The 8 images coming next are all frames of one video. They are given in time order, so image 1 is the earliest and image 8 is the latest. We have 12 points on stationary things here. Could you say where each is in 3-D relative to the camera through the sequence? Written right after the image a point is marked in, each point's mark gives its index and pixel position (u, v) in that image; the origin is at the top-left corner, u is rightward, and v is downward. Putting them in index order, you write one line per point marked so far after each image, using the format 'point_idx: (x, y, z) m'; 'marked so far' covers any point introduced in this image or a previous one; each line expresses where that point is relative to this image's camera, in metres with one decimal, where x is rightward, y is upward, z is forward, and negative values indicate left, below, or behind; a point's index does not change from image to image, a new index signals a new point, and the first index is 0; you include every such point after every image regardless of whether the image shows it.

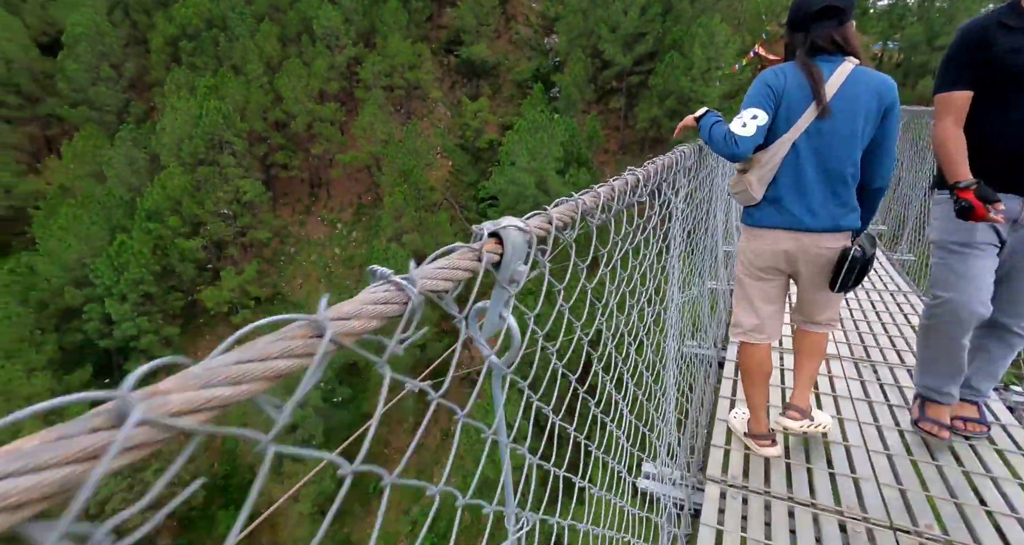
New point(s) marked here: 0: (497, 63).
0: (-0.7, +9.7, +19.3) m
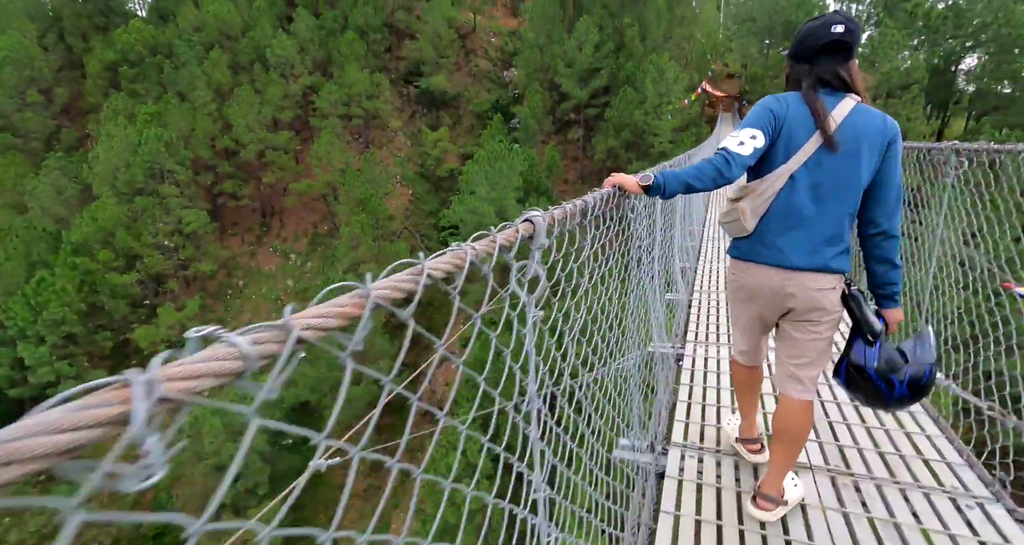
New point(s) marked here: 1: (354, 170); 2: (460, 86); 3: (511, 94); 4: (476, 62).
0: (-2.6, +8.4, +19.5) m
1: (-6.1, +4.0, +16.2) m
2: (-2.5, +8.8, +19.6) m
3: (-0.1, +8.2, +19.2) m
4: (-1.8, +10.1, +20.1) m
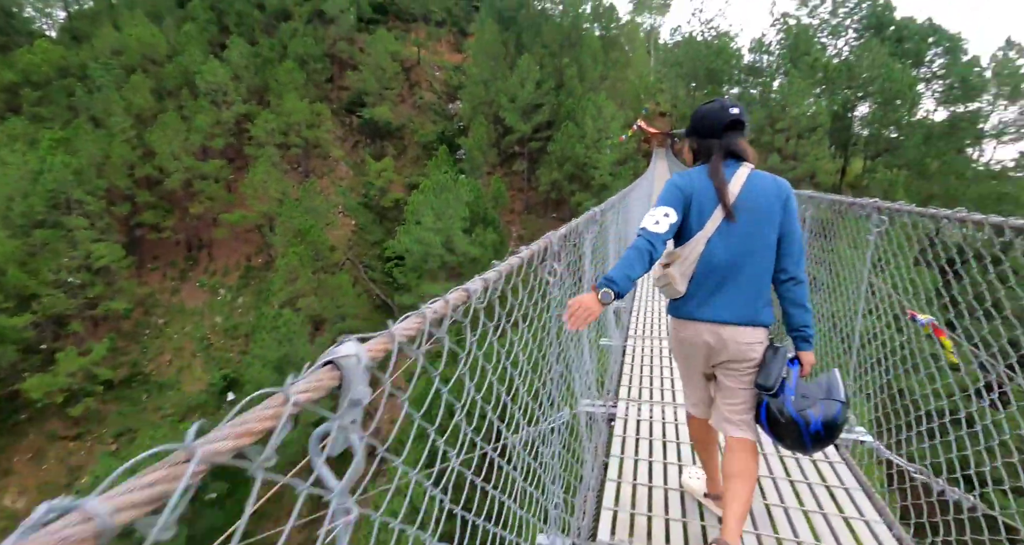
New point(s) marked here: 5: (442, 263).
0: (-5.1, +6.9, +19.5) m
1: (-8.2, +2.7, +15.6) m
2: (-5.0, +7.3, +19.6) m
3: (-2.6, +6.8, +19.5) m
4: (-4.5, +8.6, +20.2) m
5: (-2.5, +0.3, +15.4) m
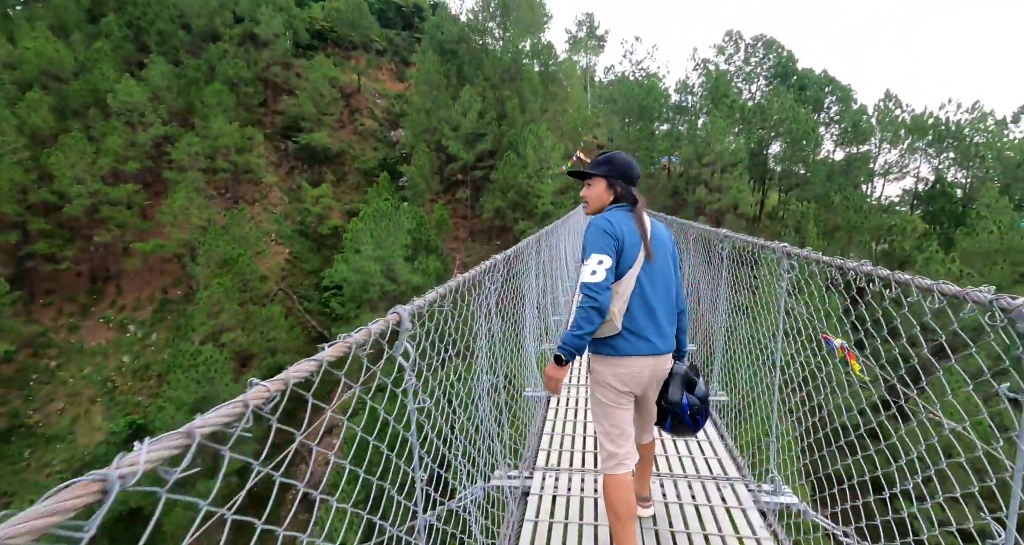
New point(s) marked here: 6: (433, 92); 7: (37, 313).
0: (-7.8, +5.6, +19.1) m
1: (-10.3, +1.5, +14.6) m
2: (-7.7, +6.0, +19.2) m
3: (-5.3, +5.5, +19.3) m
4: (-7.2, +7.2, +19.9) m
5: (-4.6, -0.7, +14.9) m
6: (-3.4, +7.9, +18.3) m
7: (-16.4, -1.4, +14.5) m
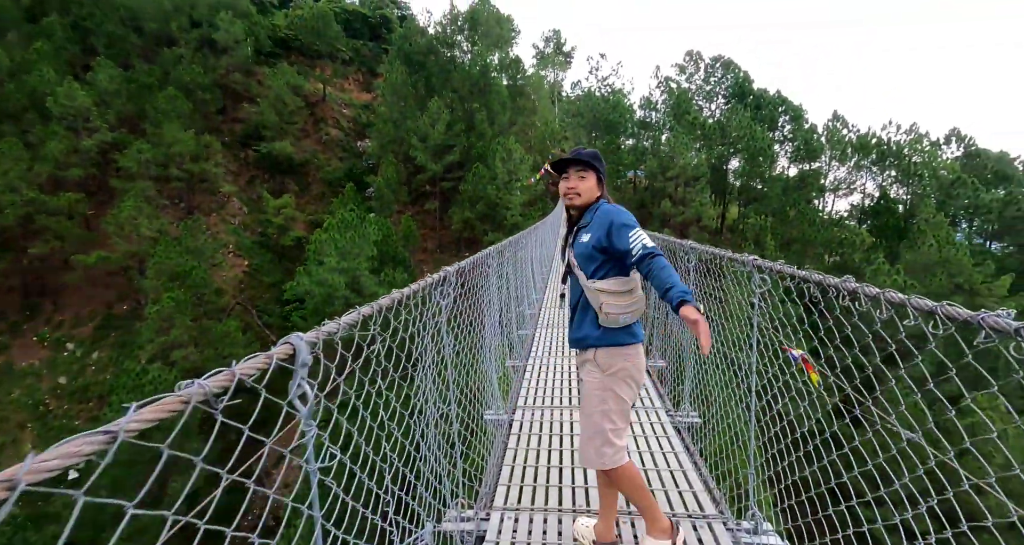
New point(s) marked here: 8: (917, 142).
0: (-9.2, +5.0, +18.6) m
1: (-11.4, +1.1, +13.9) m
2: (-9.1, +5.4, +18.7) m
3: (-6.7, +4.9, +19.0) m
4: (-8.7, +6.7, +19.5) m
5: (-5.8, -1.2, +14.5) m
6: (-4.8, +7.4, +18.1) m
7: (-17.5, -1.9, +13.4) m
8: (+18.3, +5.9, +18.9) m
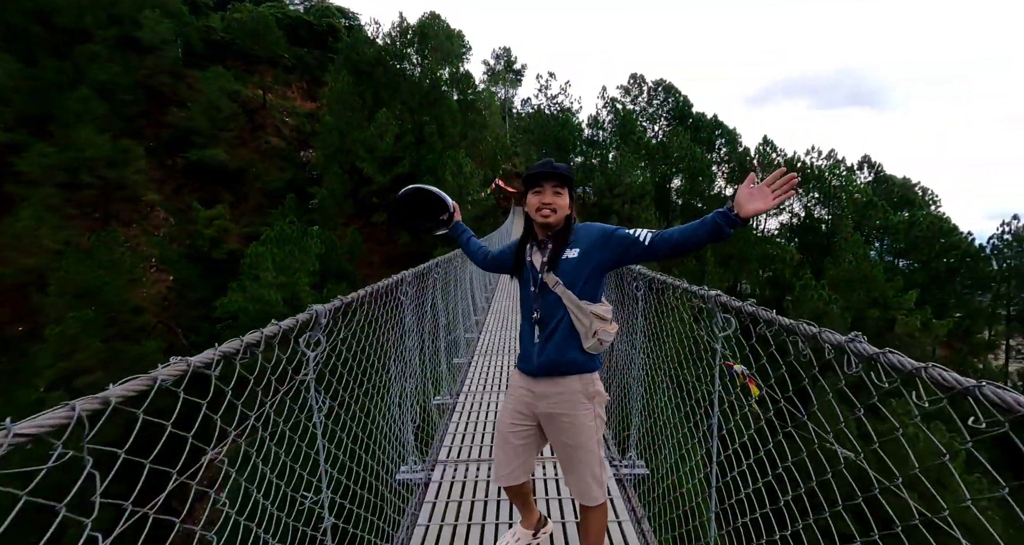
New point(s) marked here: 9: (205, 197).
0: (-11.4, +4.4, +17.6) m
1: (-13.1, +0.6, +12.5) m
2: (-11.3, +4.7, +17.7) m
3: (-8.9, +4.3, +18.2) m
4: (-11.0, +6.0, +18.6) m
5: (-7.6, -1.7, +13.6) m
6: (-6.9, +6.7, +17.6) m
7: (-19.1, -2.3, +11.3) m
8: (+16.0, +5.2, +20.5) m
9: (-12.9, +3.4, +17.6) m
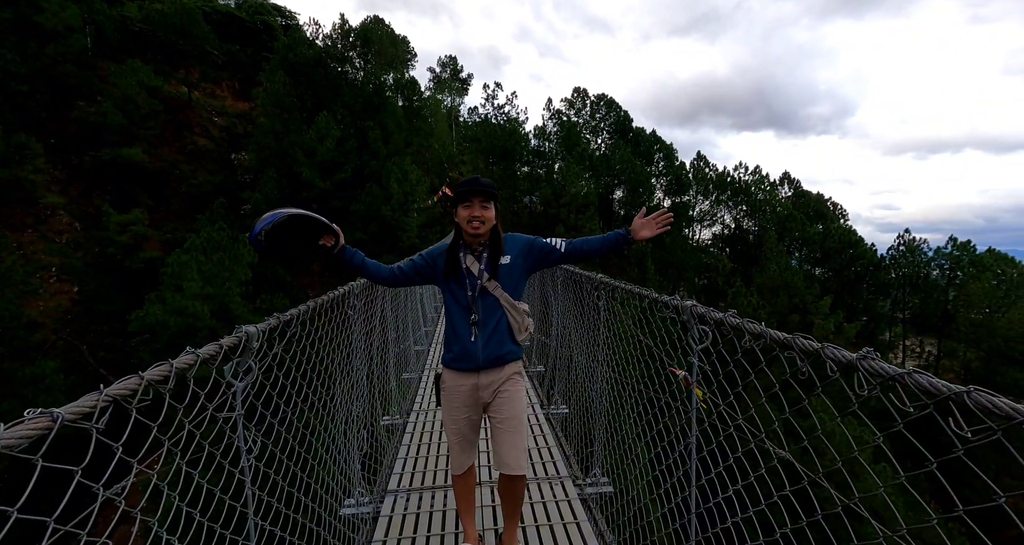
0: (-13.6, +4.0, +16.2) m
1: (-14.8, +0.3, +11.0) m
2: (-13.5, +4.3, +16.4) m
3: (-11.2, +3.9, +17.1) m
4: (-13.3, +5.6, +17.3) m
5: (-9.4, -2.0, +12.6) m
6: (-9.2, +6.3, +16.8) m
7: (-20.6, -2.6, +9.1) m
8: (+13.3, +4.8, +22.1) m
9: (-15.1, +3.0, +16.1) m
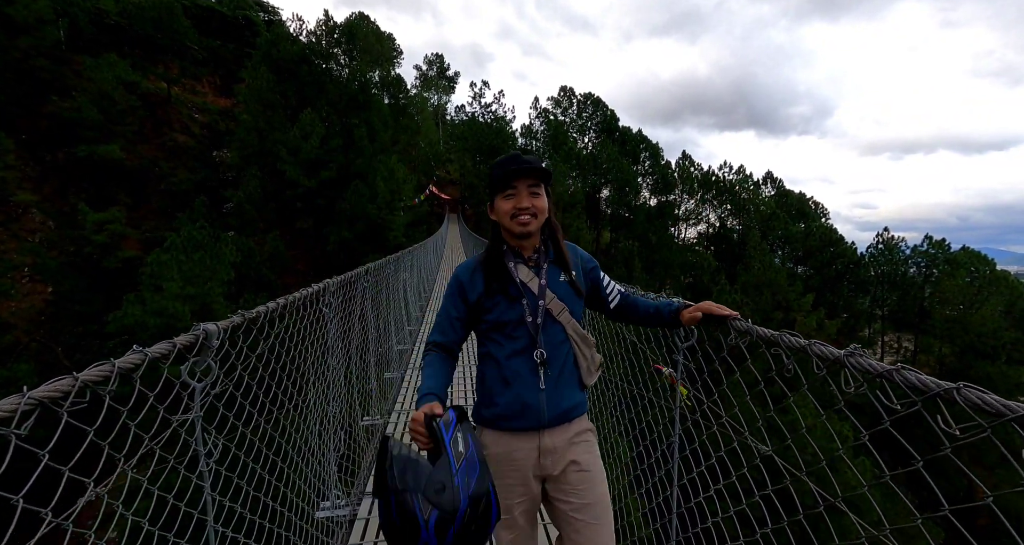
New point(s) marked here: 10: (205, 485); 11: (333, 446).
0: (-14.1, +4.0, +15.9) m
1: (-15.1, +0.3, +10.6) m
2: (-14.1, +4.3, +16.0) m
3: (-11.8, +3.9, +16.8) m
4: (-13.8, +5.6, +17.0) m
5: (-9.8, -2.0, +12.3) m
6: (-9.7, +6.4, +16.5) m
7: (-20.9, -2.6, +8.6) m
8: (+12.6, +4.9, +22.4) m
9: (-15.6, +3.0, +15.6) m
10: (-1.1, -0.8, +1.5) m
11: (-1.4, -1.3, +3.2) m
